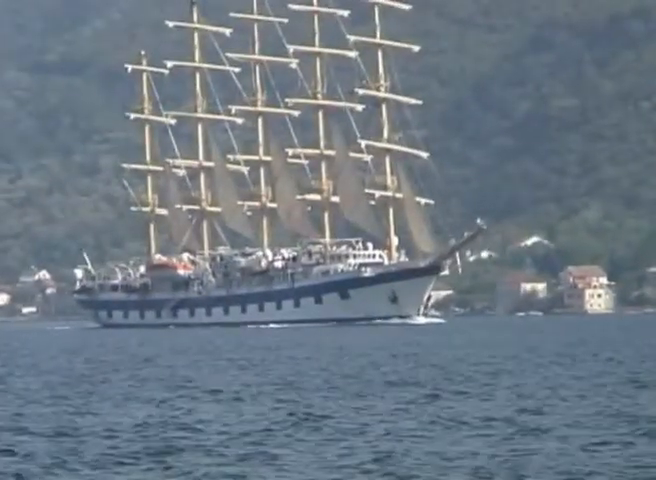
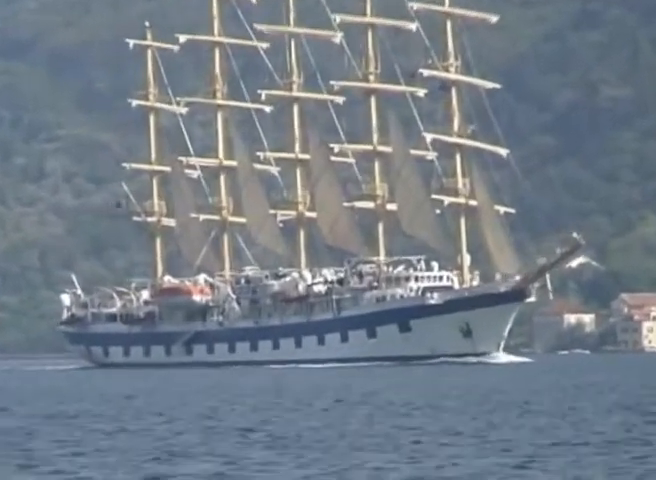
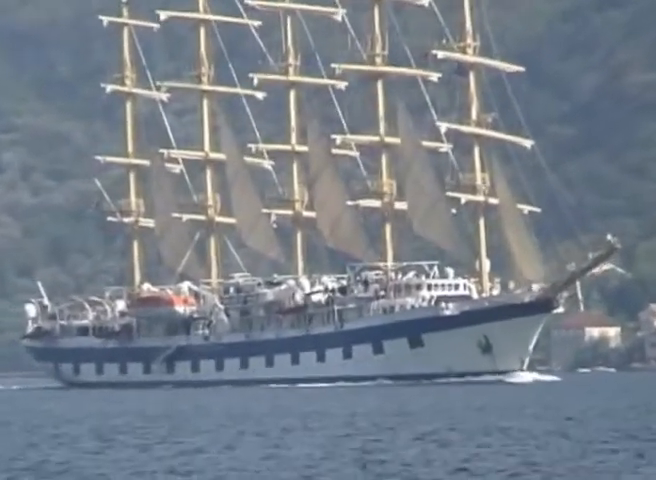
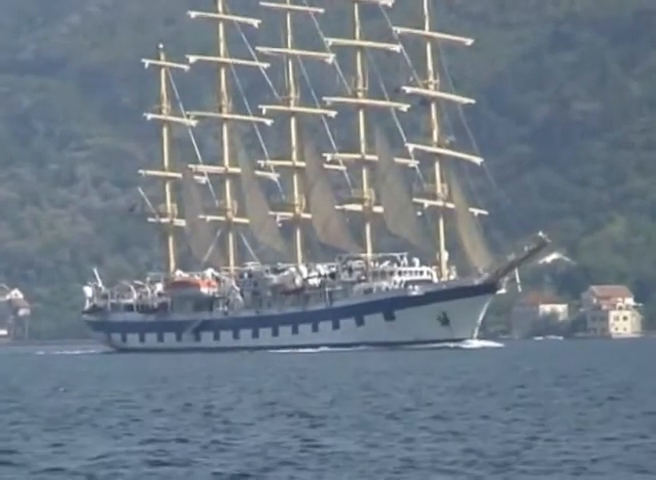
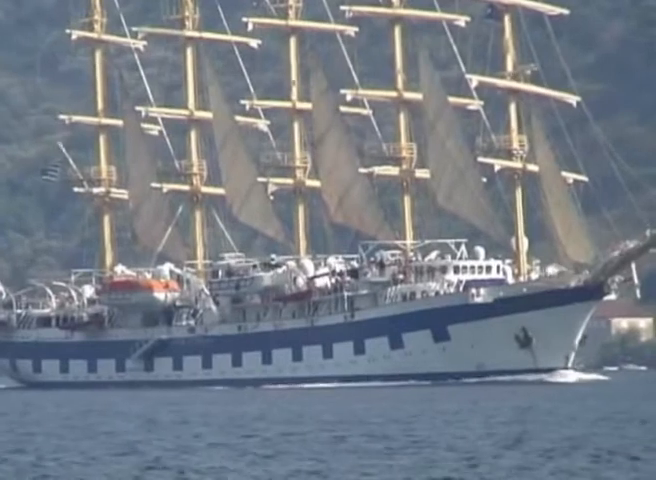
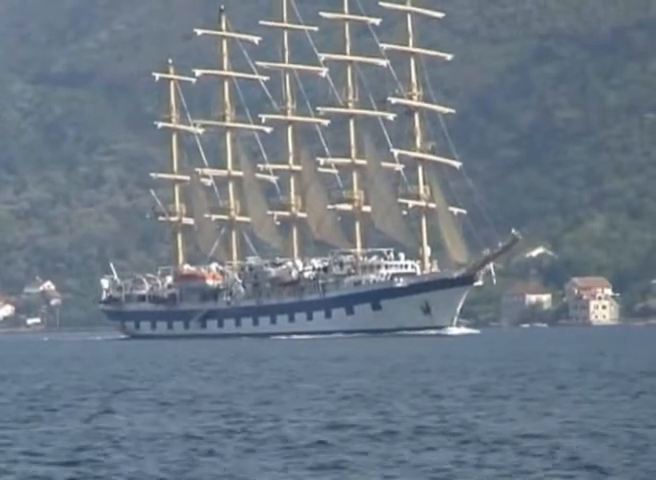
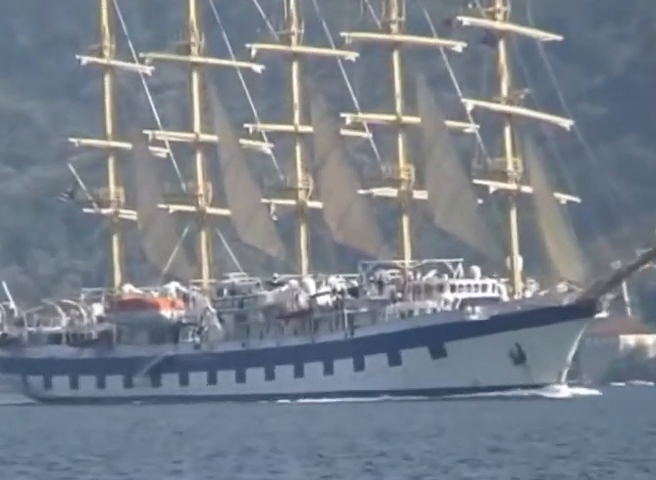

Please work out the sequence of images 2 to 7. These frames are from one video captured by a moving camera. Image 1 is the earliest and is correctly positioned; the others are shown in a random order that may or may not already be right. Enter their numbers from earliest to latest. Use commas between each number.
6, 4, 2, 3, 7, 5
